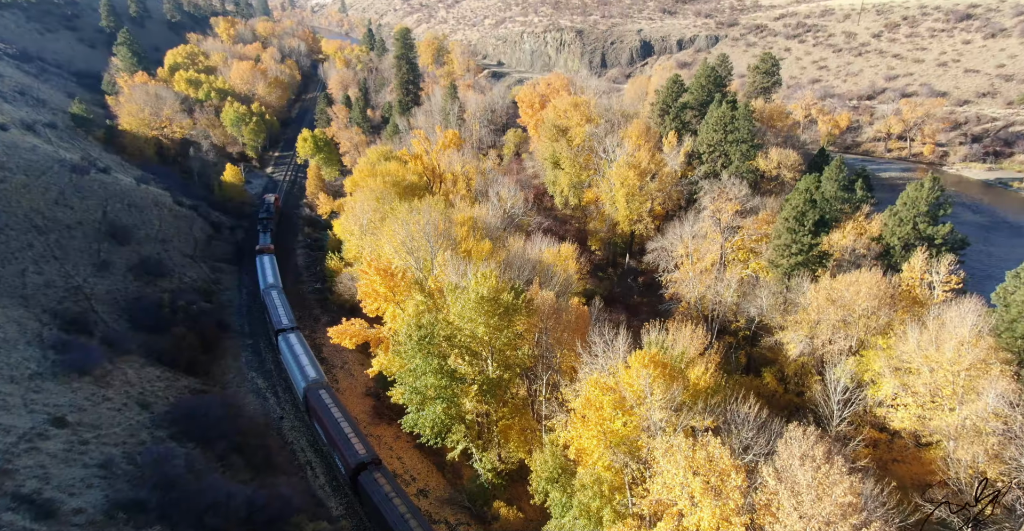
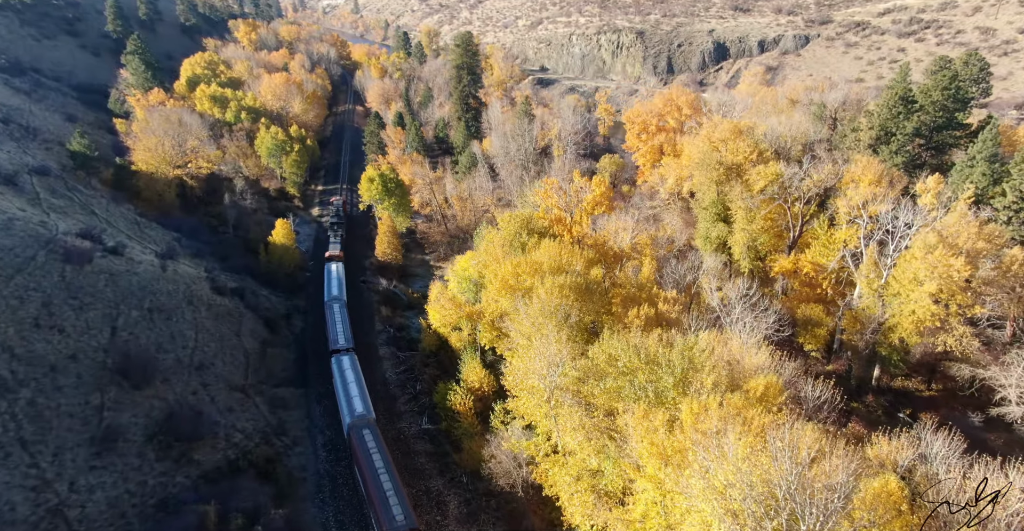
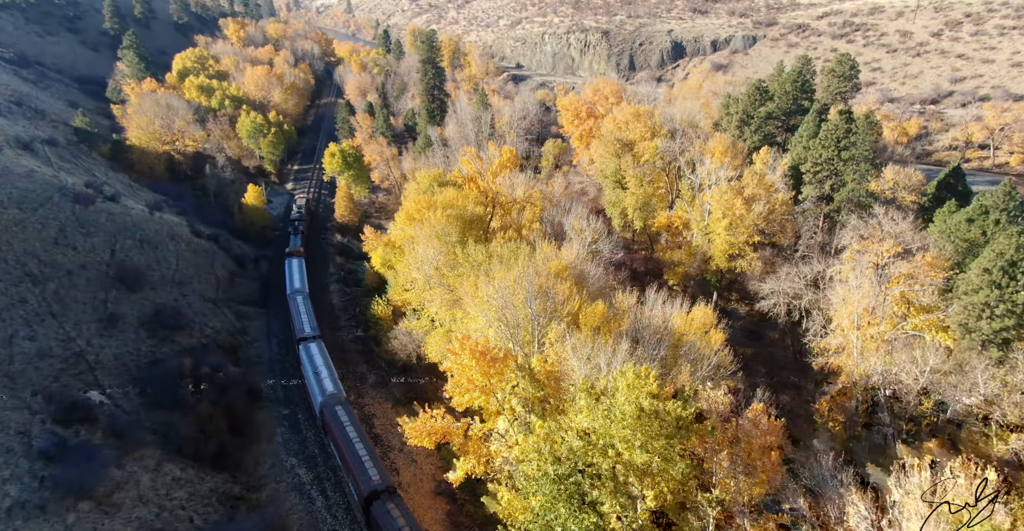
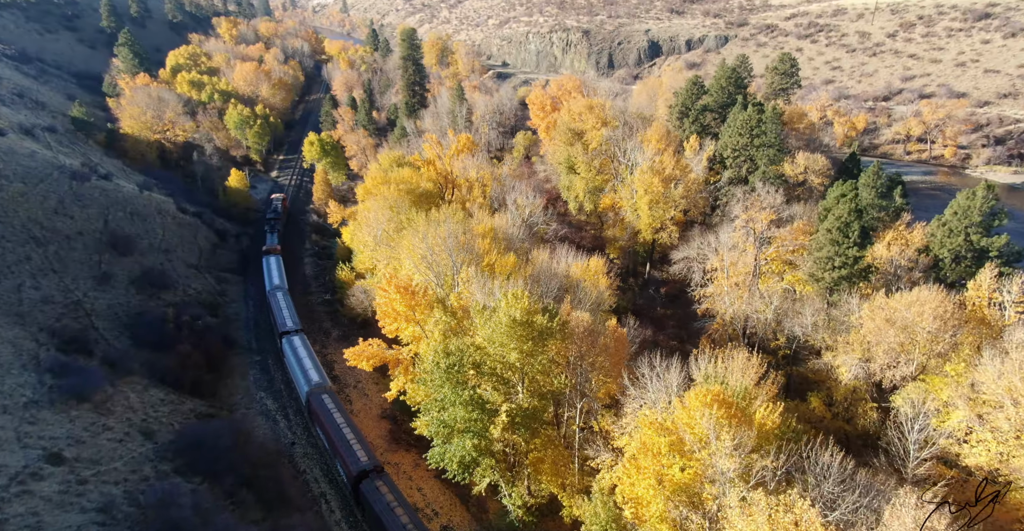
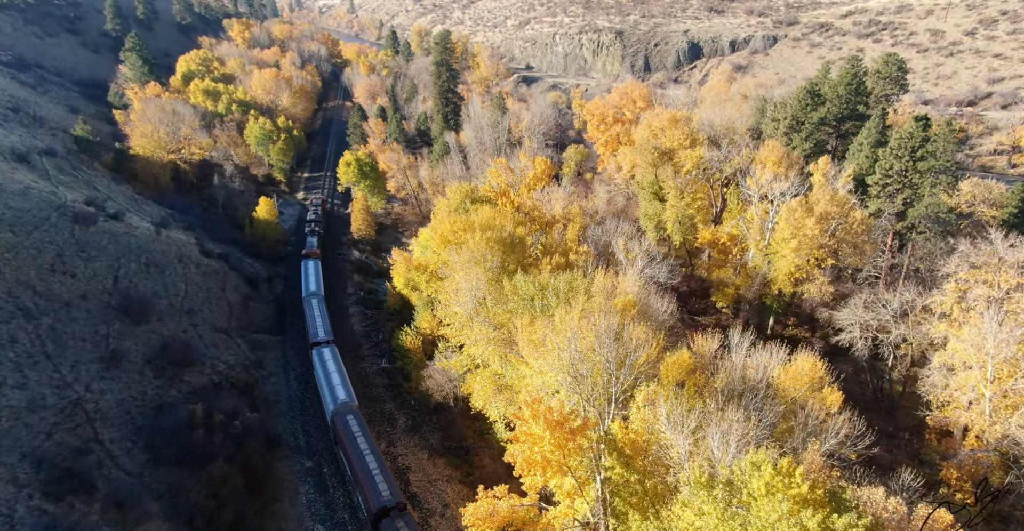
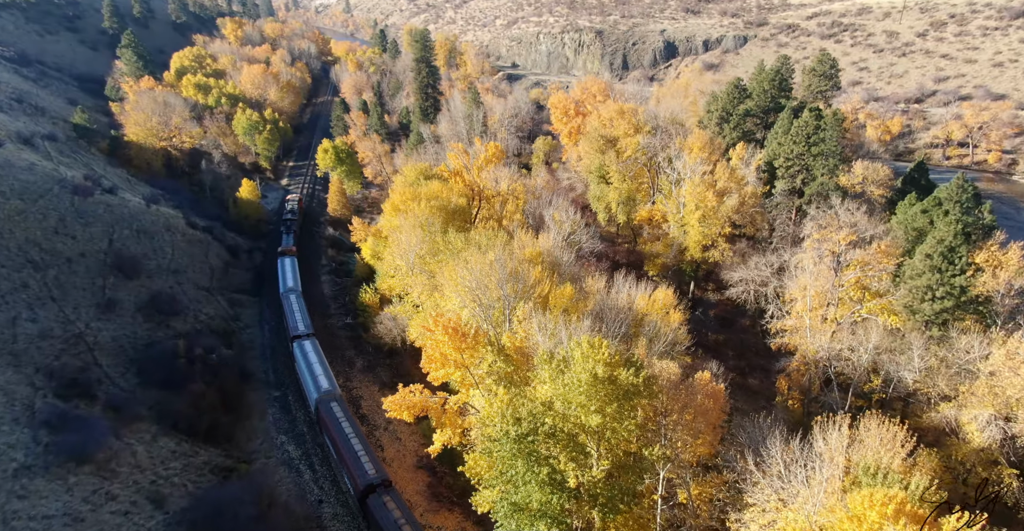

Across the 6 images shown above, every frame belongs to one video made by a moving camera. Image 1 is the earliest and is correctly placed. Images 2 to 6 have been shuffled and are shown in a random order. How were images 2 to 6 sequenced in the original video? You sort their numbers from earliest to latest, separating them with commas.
4, 6, 3, 5, 2
